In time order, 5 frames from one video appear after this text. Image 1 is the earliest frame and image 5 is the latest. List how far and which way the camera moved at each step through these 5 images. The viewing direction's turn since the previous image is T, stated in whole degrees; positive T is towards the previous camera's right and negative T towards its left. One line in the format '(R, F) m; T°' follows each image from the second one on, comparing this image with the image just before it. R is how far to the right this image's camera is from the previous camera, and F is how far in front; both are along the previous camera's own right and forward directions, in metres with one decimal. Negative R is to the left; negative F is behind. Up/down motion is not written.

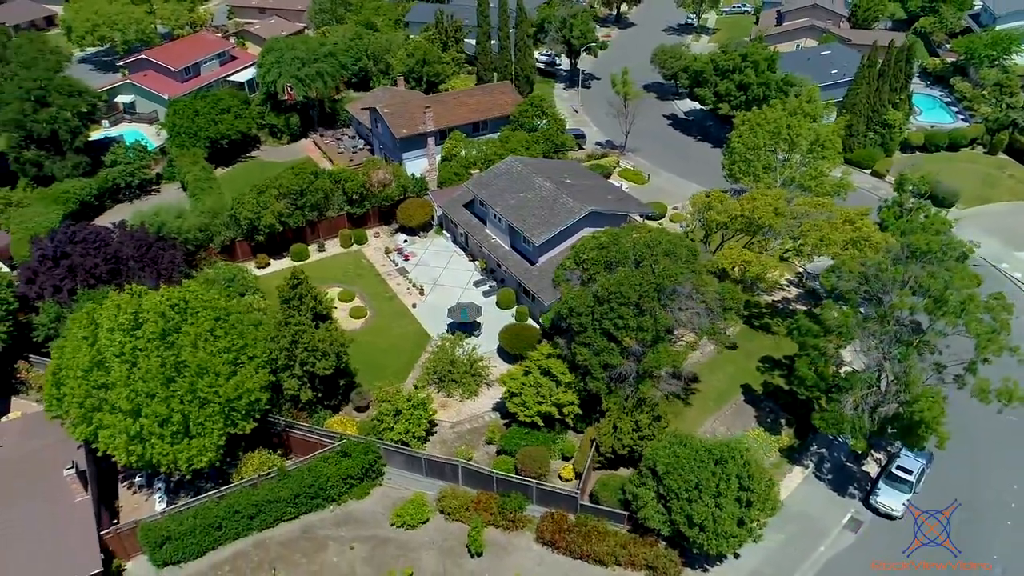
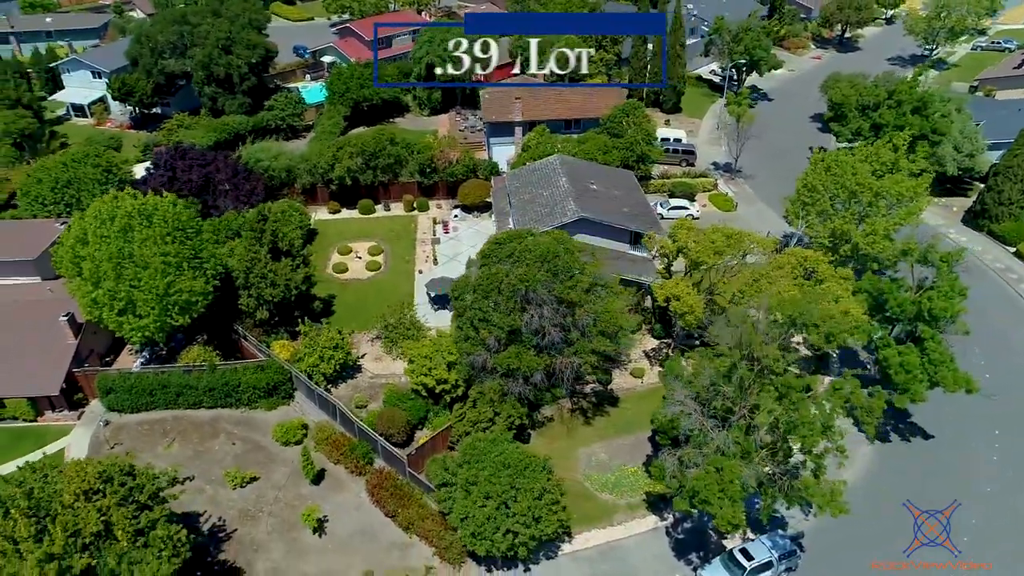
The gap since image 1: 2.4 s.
(+15.5, +1.2) m; -20°
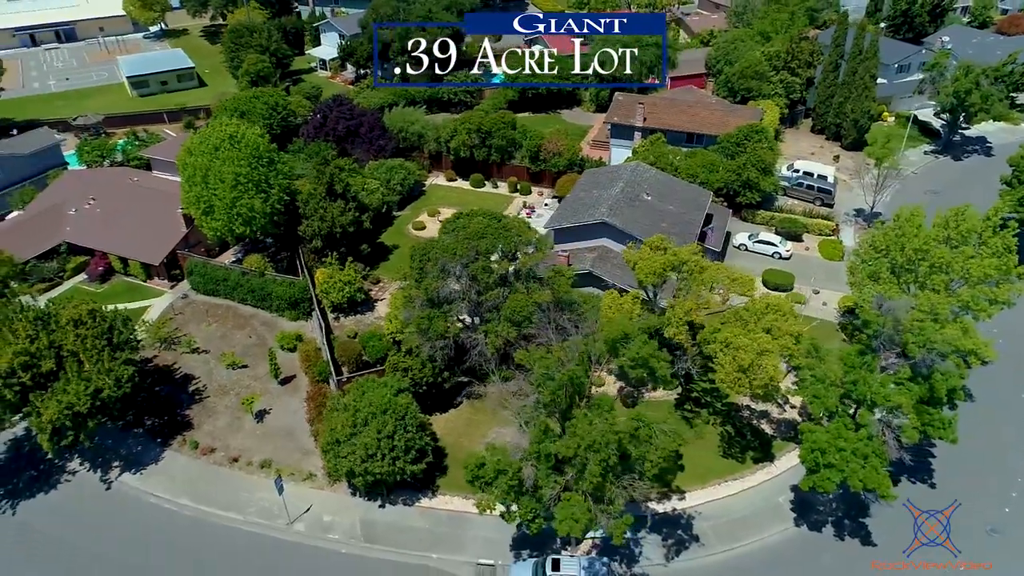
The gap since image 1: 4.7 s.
(+14.7, +0.9) m; -22°
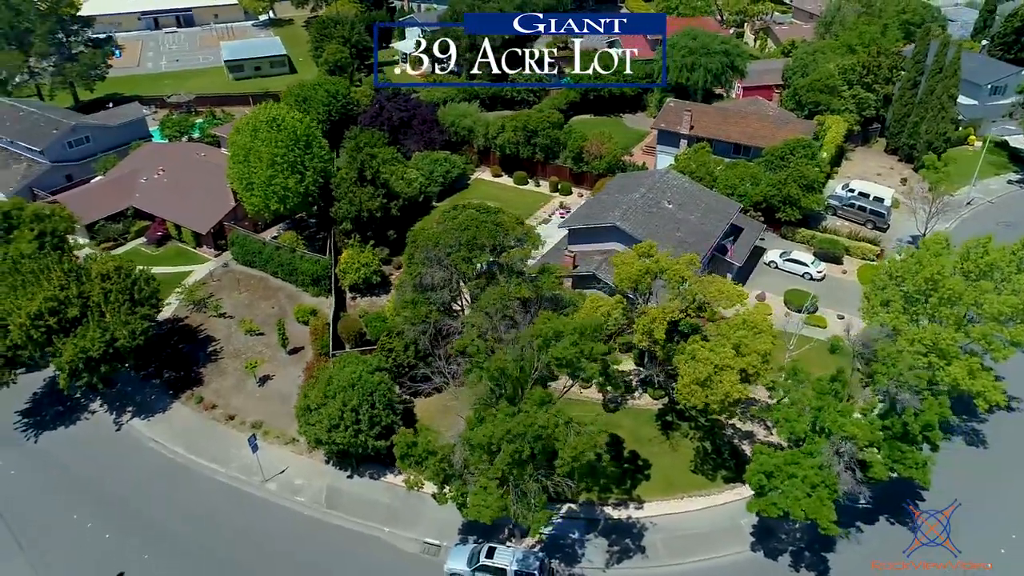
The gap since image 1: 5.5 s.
(+5.3, -0.2) m; -8°
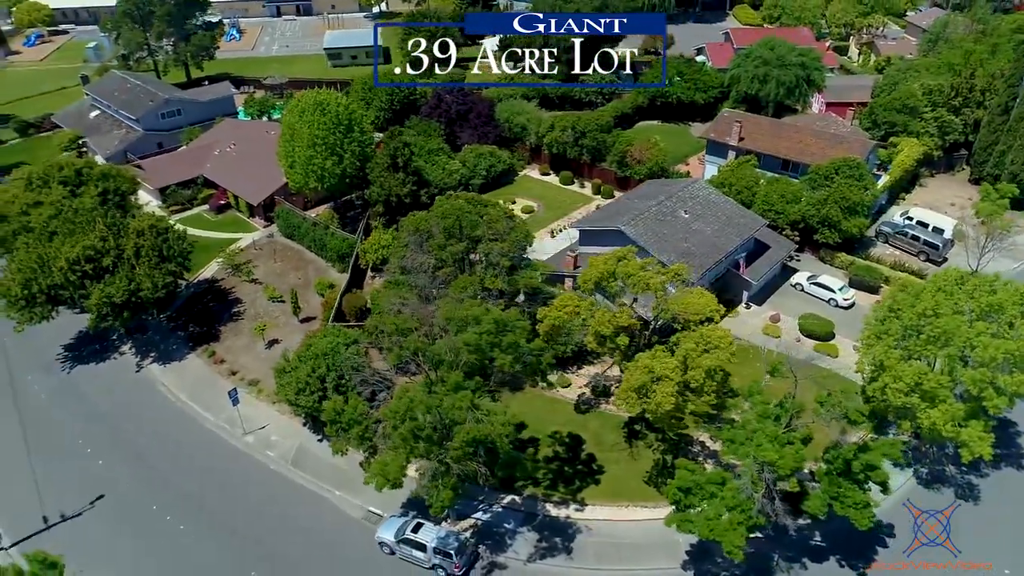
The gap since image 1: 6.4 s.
(+6.4, -0.2) m; -9°
